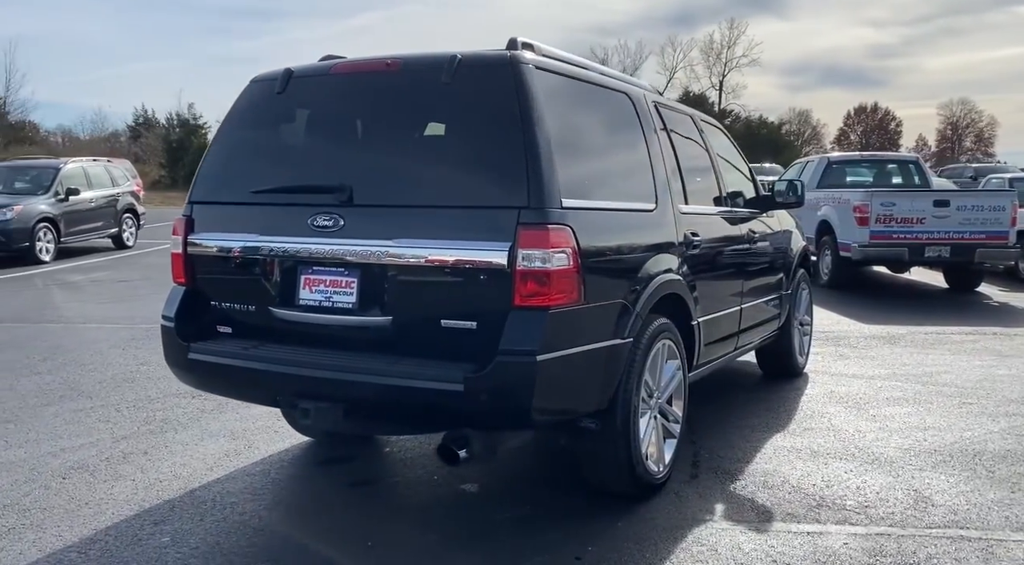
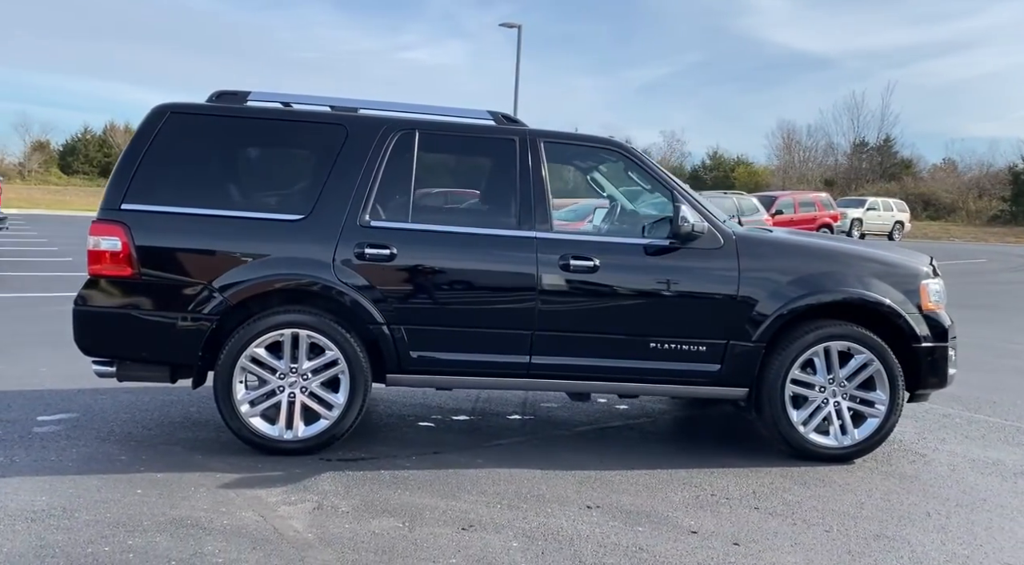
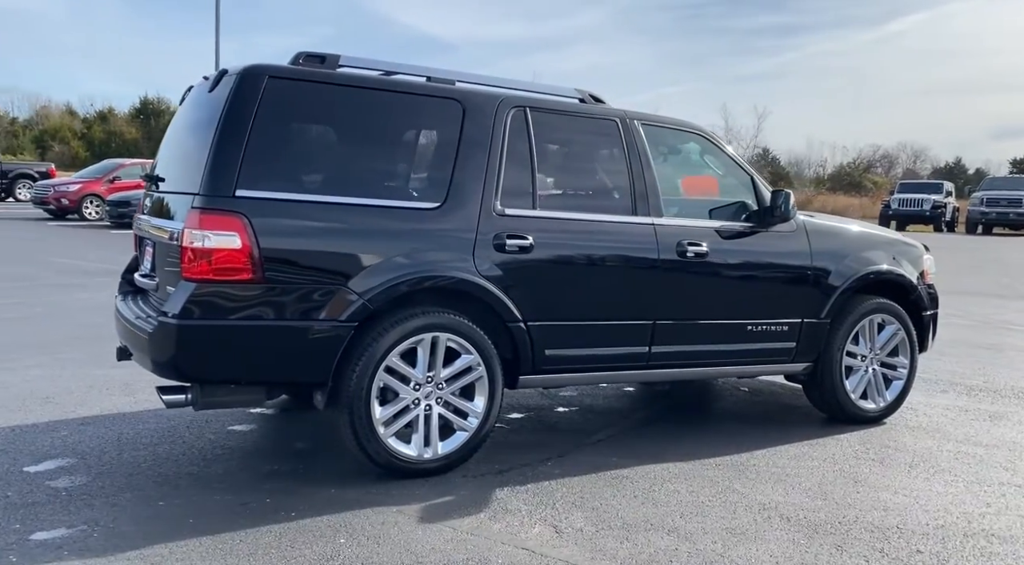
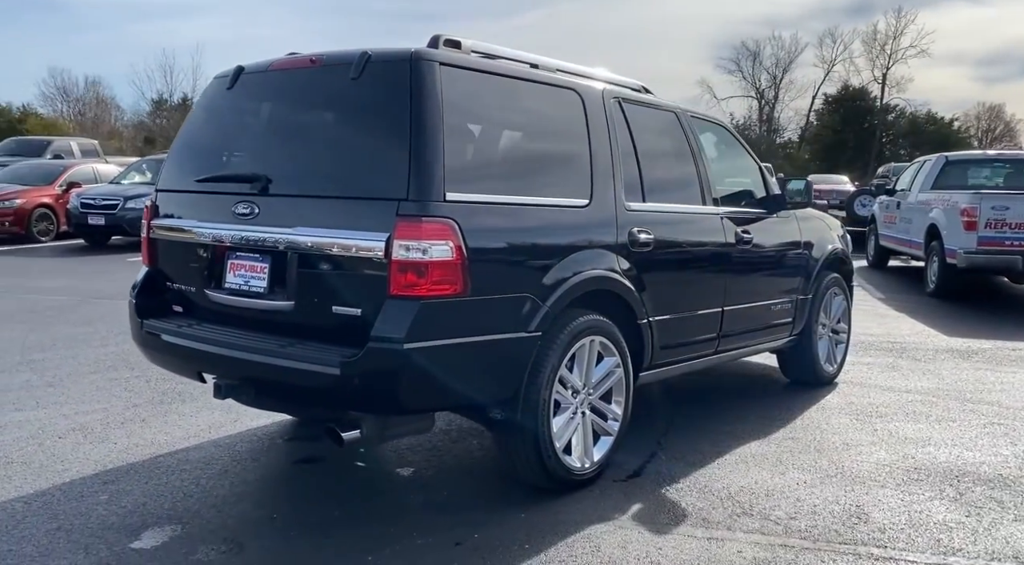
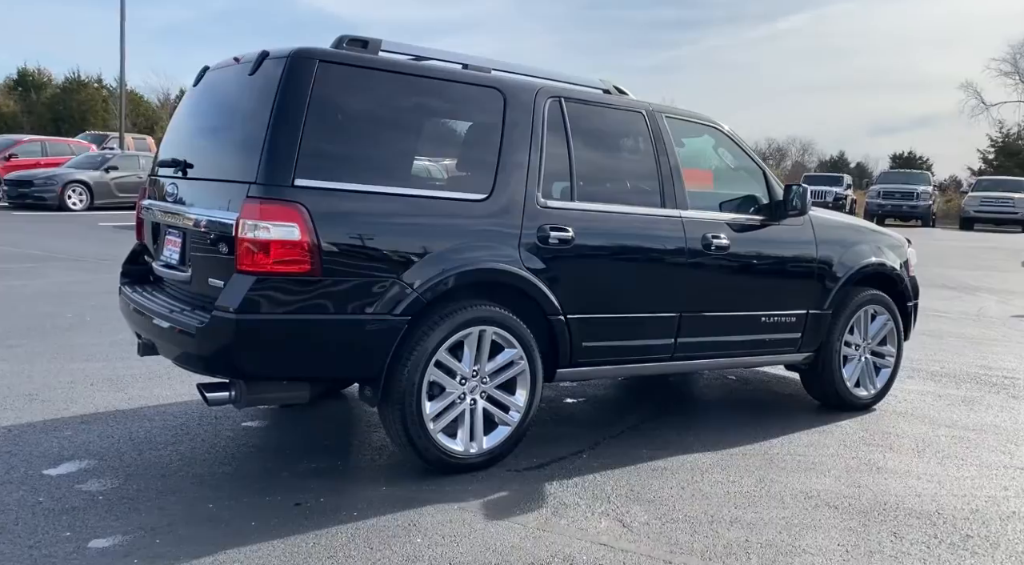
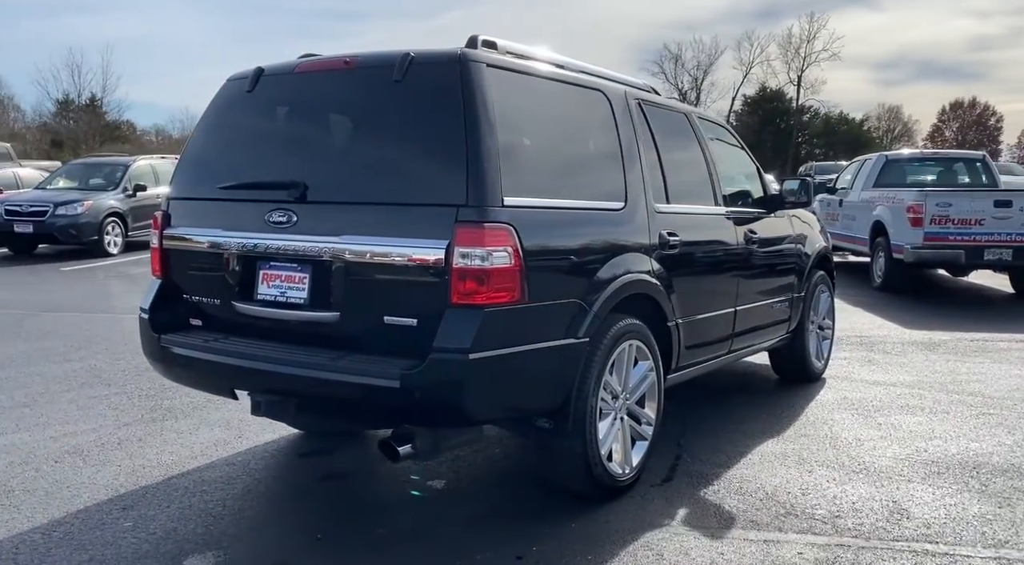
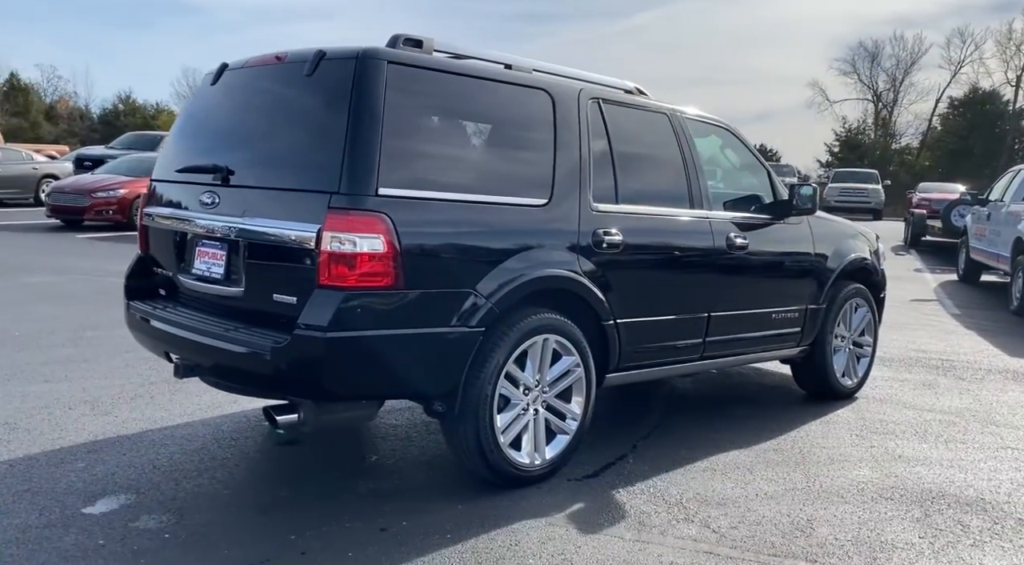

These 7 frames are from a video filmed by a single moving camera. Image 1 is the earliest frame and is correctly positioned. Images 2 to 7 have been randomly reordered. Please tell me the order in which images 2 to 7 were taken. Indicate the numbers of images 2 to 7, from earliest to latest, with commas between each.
6, 4, 7, 5, 3, 2
